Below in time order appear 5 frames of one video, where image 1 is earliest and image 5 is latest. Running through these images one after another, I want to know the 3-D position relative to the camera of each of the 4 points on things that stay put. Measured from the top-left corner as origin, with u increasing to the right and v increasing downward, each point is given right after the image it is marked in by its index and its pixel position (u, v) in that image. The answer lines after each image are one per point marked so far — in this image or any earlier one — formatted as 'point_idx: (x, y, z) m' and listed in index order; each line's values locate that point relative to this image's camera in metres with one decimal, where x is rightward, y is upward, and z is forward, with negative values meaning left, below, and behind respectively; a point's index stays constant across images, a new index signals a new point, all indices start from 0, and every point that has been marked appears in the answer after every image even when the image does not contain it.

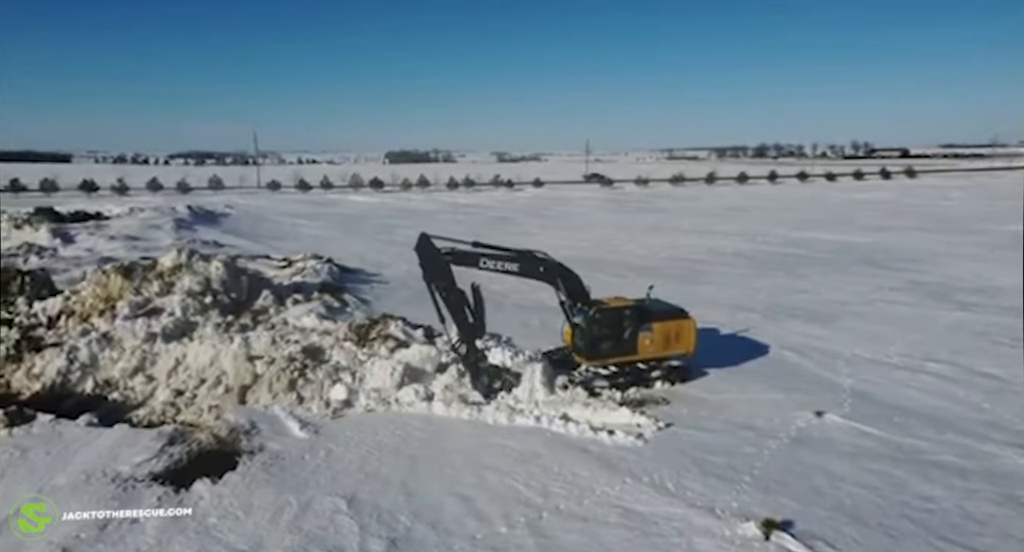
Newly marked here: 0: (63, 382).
0: (-7.2, -1.7, +10.7) m
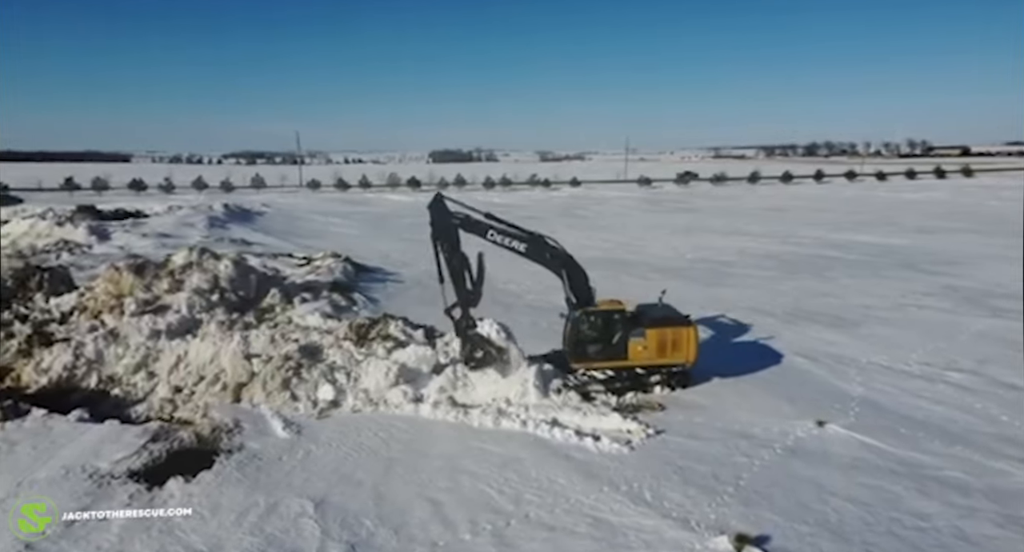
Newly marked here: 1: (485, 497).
0: (-7.3, -1.6, +10.9) m
1: (-0.3, -2.1, +6.5) m
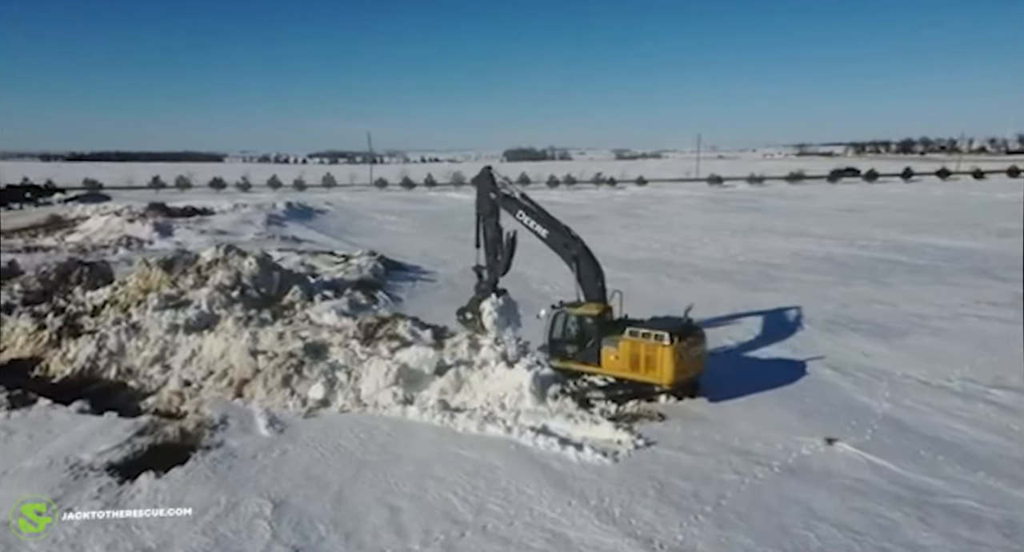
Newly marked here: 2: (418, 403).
0: (-7.2, -1.6, +11.4) m
1: (-0.6, -2.2, +6.3) m
2: (-1.4, -1.8, +9.4) m
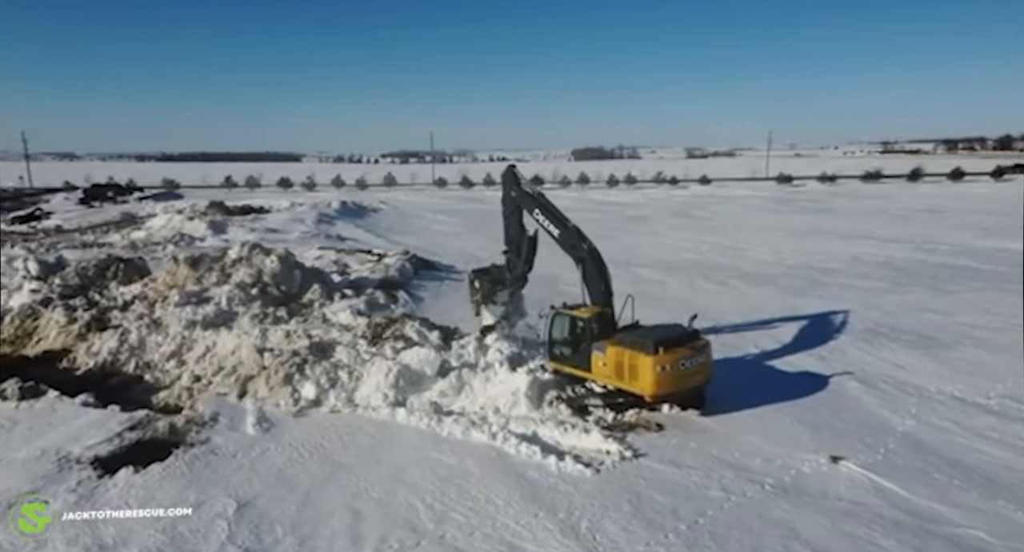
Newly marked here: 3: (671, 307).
0: (-7.0, -1.5, +11.8) m
1: (-1.0, -2.2, +6.2) m
2: (-1.5, -1.8, +9.3) m
3: (+4.6, -0.8, +18.8) m
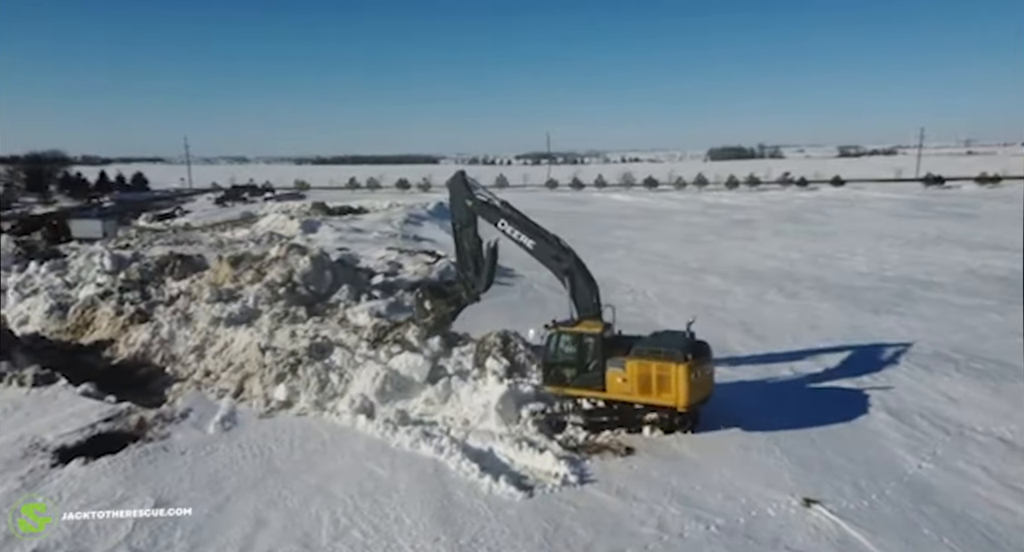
0: (-6.9, -1.4, +12.6) m
1: (-1.8, -2.3, +6.1) m
2: (-1.8, -1.9, +9.2) m
3: (+5.7, -1.1, +17.7) m
